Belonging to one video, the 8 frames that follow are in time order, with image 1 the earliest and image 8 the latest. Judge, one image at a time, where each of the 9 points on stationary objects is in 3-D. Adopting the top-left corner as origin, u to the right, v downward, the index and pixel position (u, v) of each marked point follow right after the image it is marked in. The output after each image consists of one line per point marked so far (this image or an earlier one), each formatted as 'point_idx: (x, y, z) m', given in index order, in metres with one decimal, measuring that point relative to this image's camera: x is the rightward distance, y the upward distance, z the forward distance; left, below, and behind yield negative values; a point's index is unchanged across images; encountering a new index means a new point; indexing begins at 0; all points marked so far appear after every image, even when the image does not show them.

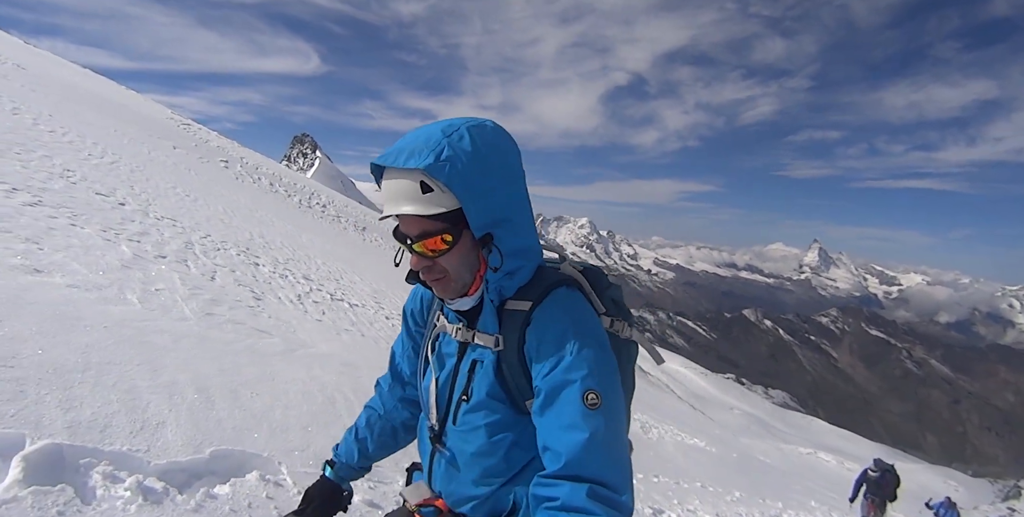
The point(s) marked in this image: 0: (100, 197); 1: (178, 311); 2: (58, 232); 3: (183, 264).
0: (-14.9, +2.3, +18.6) m
1: (-6.7, -1.1, +10.3) m
2: (-10.5, +0.6, +11.9) m
3: (-9.7, -0.1, +15.1) m
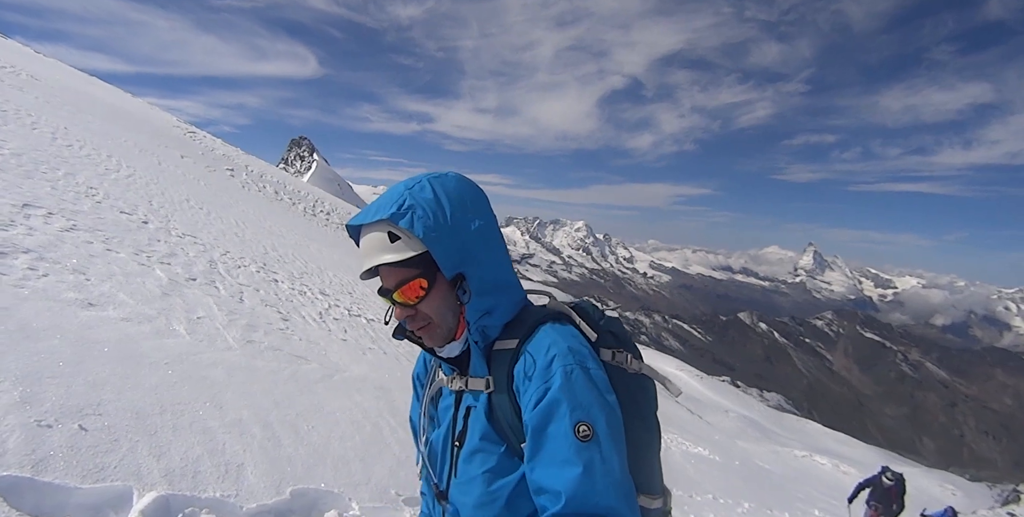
0: (-14.2, +1.6, +18.8) m
1: (-5.9, -1.7, +10.5) m
2: (-9.8, 0.0, +12.1) m
3: (-9.0, -0.8, +15.3) m
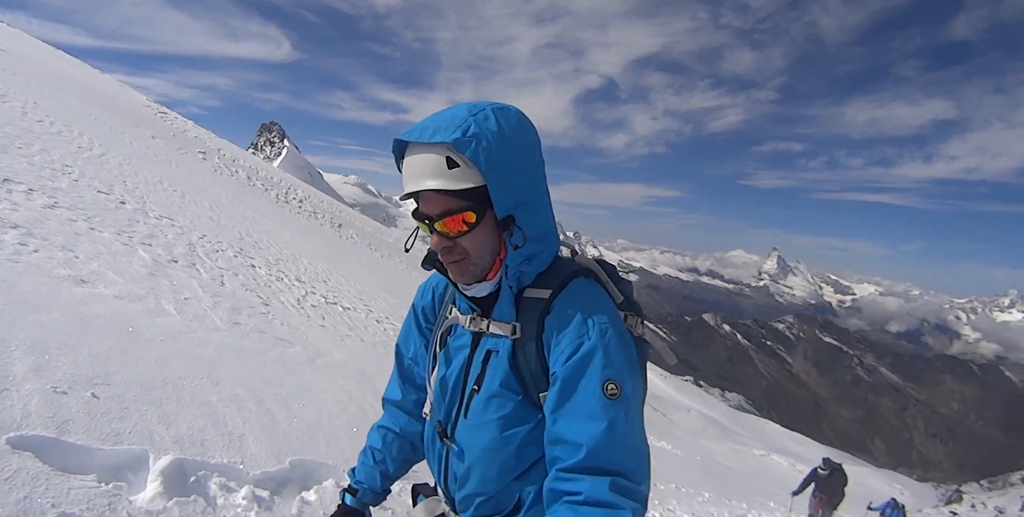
0: (-14.9, +2.3, +18.5) m
1: (-6.3, -1.3, +10.7) m
2: (-10.2, +0.5, +12.1) m
3: (-9.6, -0.3, +15.4) m
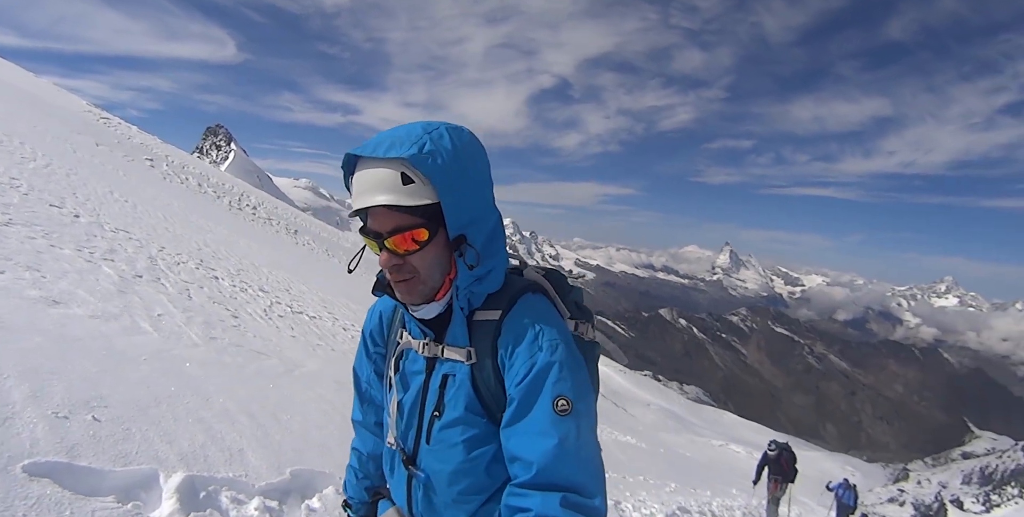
0: (-16.0, +1.7, +17.8) m
1: (-6.8, -1.7, +10.7) m
2: (-10.7, 0.0, +11.8) m
3: (-10.4, -0.7, +15.1) m
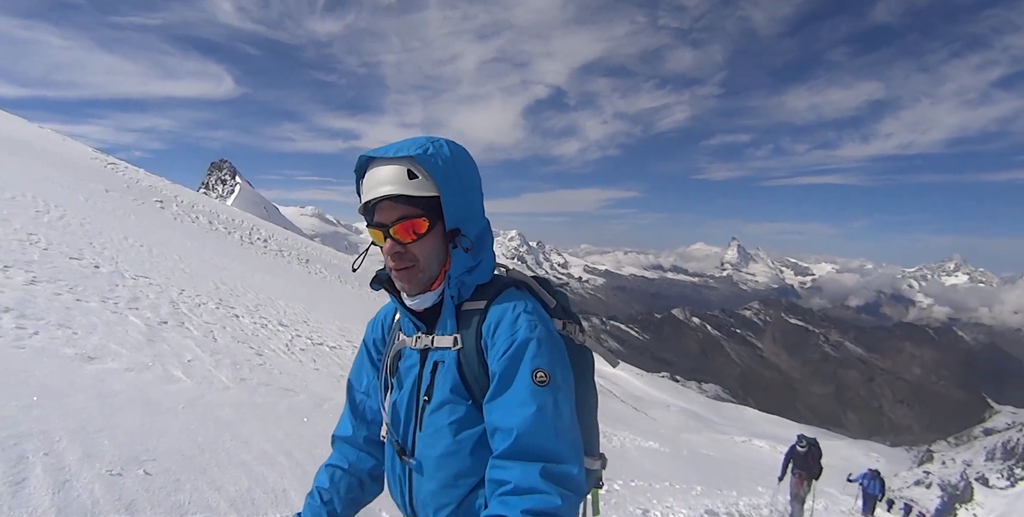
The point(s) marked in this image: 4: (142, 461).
0: (-15.6, -0.1, +18.3) m
1: (-6.3, -2.6, +11.0) m
2: (-10.4, -1.3, +12.1) m
3: (-9.9, -2.1, +15.4) m
4: (-4.4, -2.4, +6.1) m
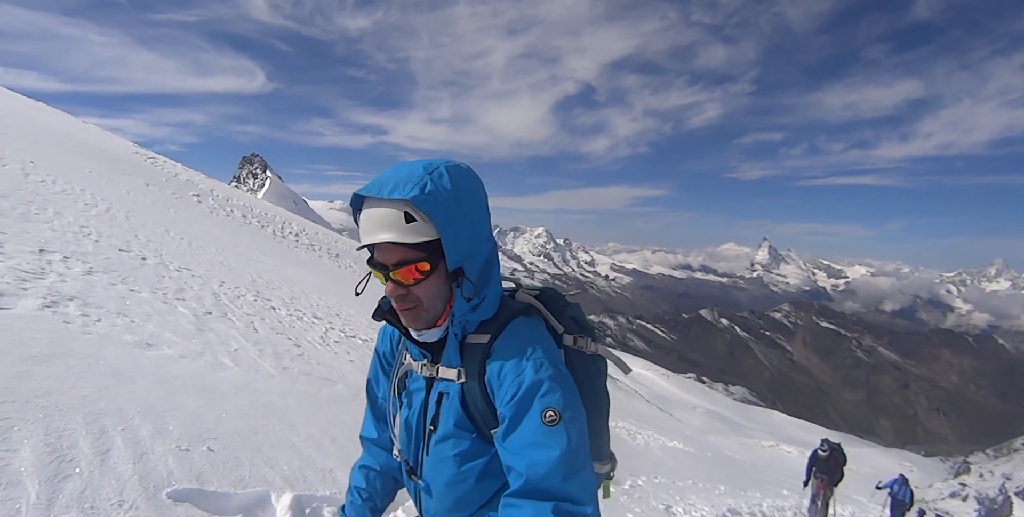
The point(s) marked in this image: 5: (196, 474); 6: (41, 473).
0: (-14.6, +0.2, +19.3) m
1: (-5.7, -2.5, +11.6) m
2: (-9.6, -1.1, +12.9) m
3: (-9.1, -1.8, +16.2) m
4: (-4.0, -2.4, +6.7) m
5: (-3.6, -2.4, +5.7) m
6: (-4.2, -1.9, +4.5) m
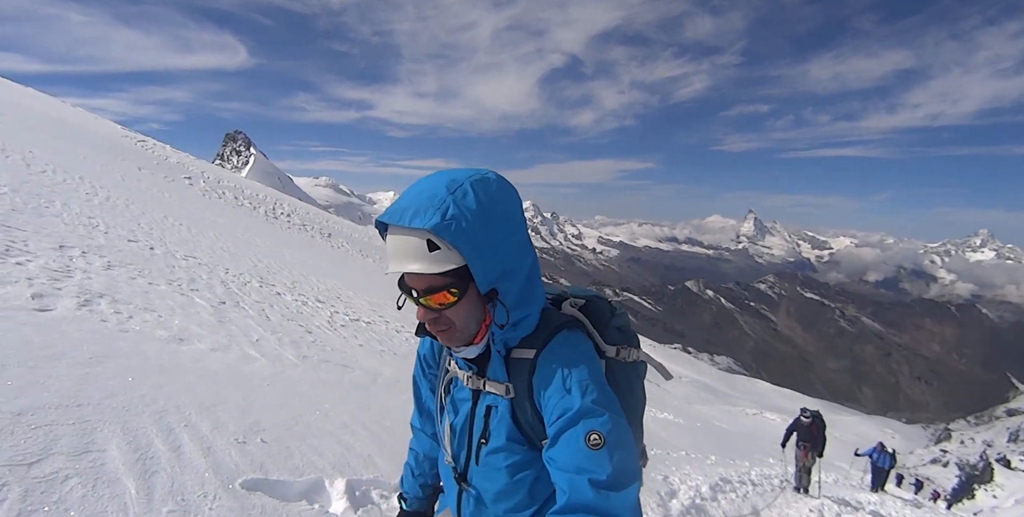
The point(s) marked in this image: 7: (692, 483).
0: (-14.5, +0.5, +19.6) m
1: (-5.4, -2.4, +12.2) m
2: (-9.4, -0.9, +13.4) m
3: (-8.9, -1.6, +16.7) m
4: (-3.7, -2.5, +7.3) m
5: (-3.2, -2.6, +6.4) m
6: (-3.8, -2.1, +5.1) m
7: (+6.0, -7.5, +16.9) m
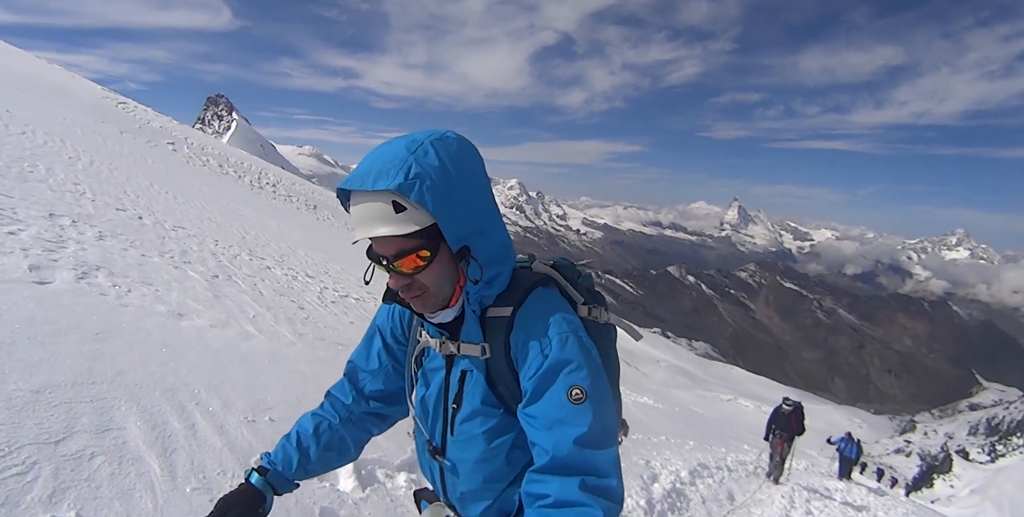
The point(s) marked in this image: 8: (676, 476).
0: (-14.7, +1.7, +19.3) m
1: (-5.5, -1.9, +12.3) m
2: (-9.5, -0.2, +13.3) m
3: (-9.1, -0.7, +16.6) m
4: (-3.6, -2.2, +7.5) m
5: (-3.1, -2.4, +6.5) m
6: (-3.7, -2.0, +5.3) m
7: (+5.5, -7.2, +17.5) m
8: (+5.4, -7.2, +16.9) m
